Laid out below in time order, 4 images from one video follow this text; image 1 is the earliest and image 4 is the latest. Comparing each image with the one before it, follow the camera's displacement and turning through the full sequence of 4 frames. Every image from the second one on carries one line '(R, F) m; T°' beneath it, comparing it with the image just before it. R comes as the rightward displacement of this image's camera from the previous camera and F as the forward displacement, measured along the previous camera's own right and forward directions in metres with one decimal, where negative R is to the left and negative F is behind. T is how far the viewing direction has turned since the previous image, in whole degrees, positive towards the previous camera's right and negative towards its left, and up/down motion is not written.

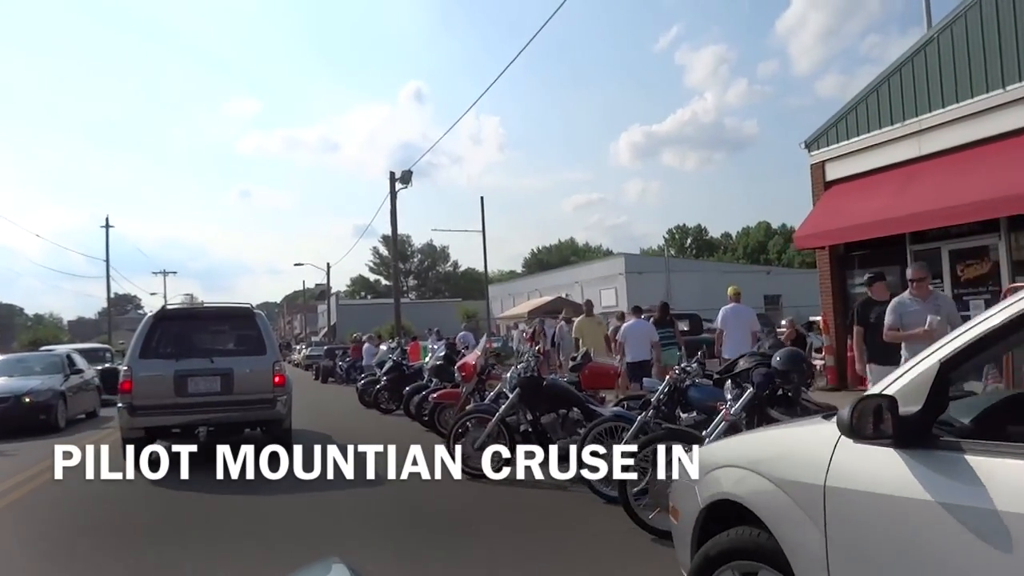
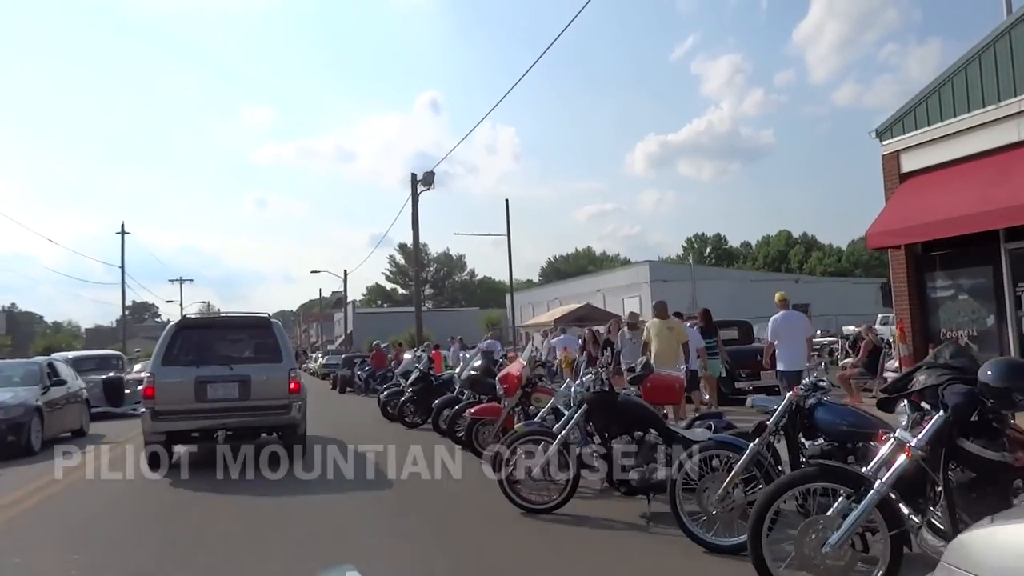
(-0.4, +1.4) m; -1°
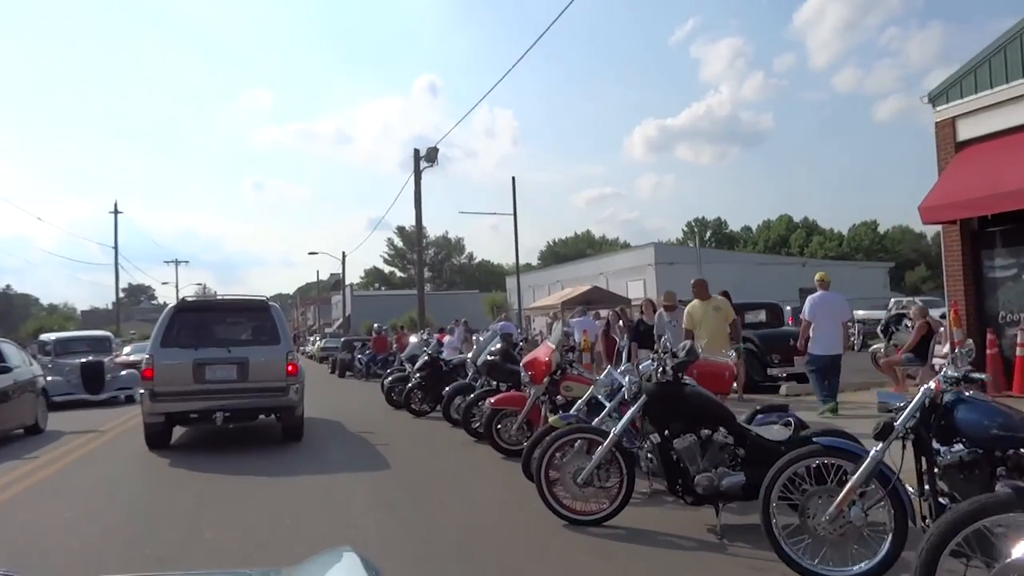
(-0.3, +1.1) m; 0°
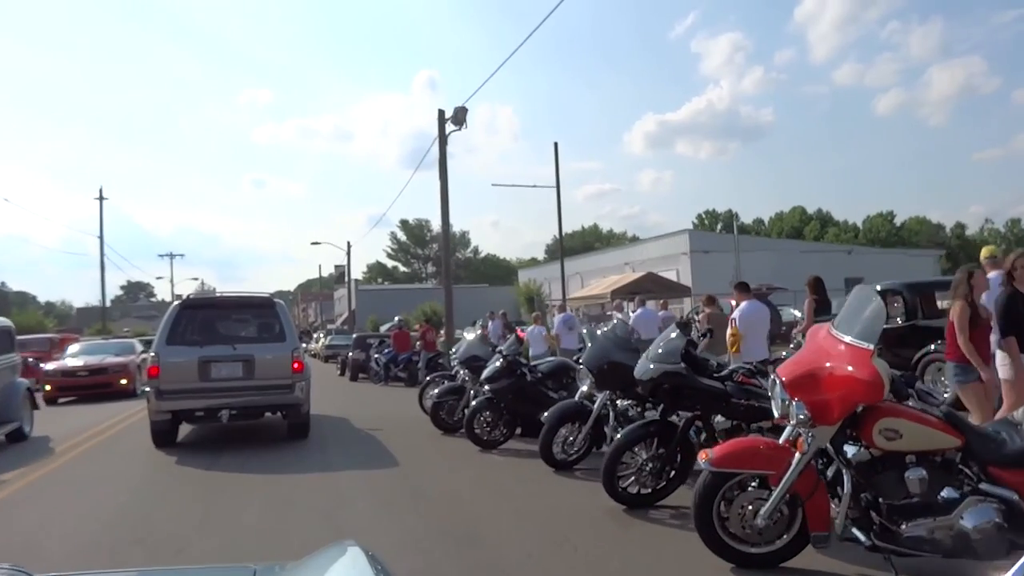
(-1.2, +4.6) m; 0°
